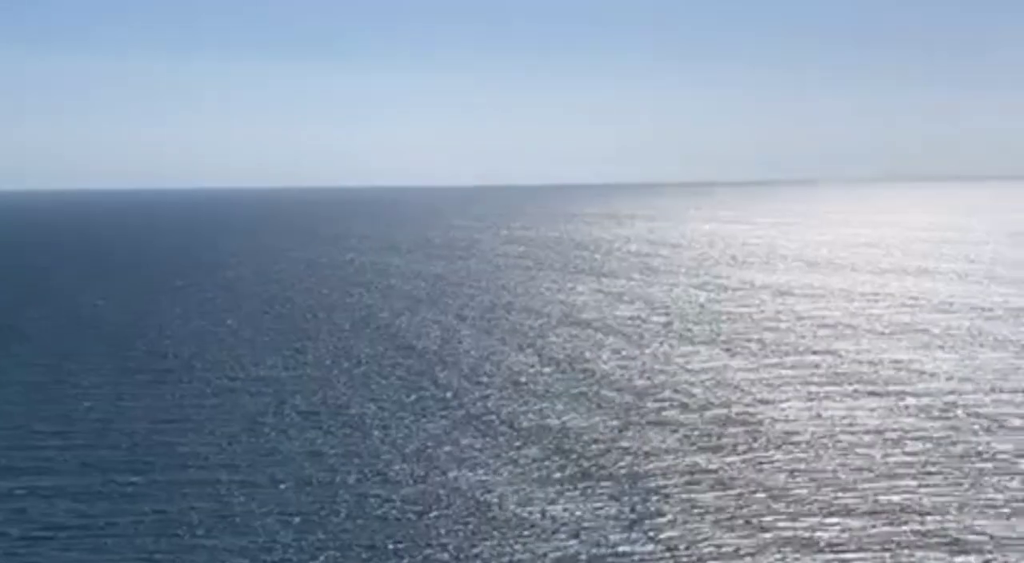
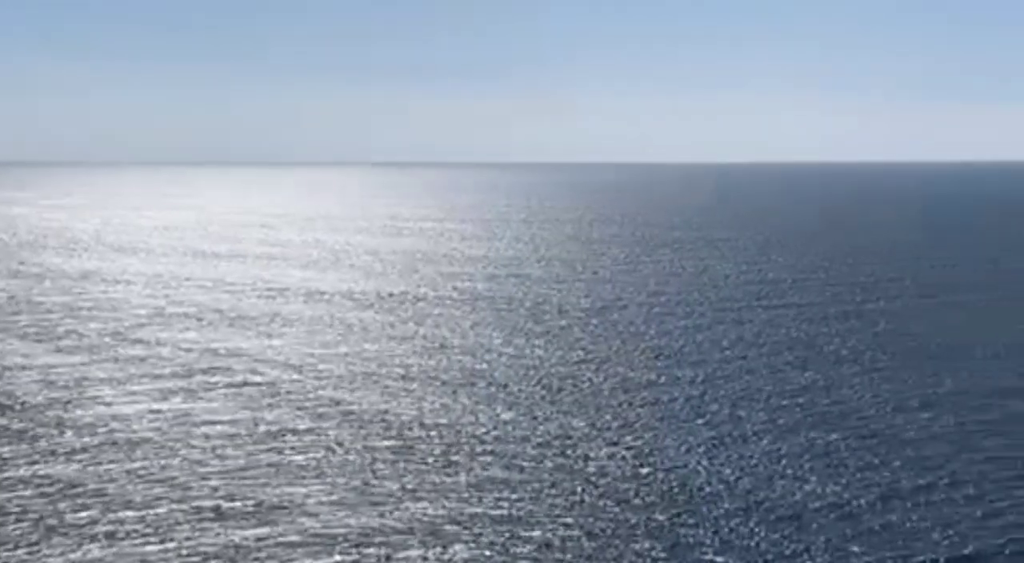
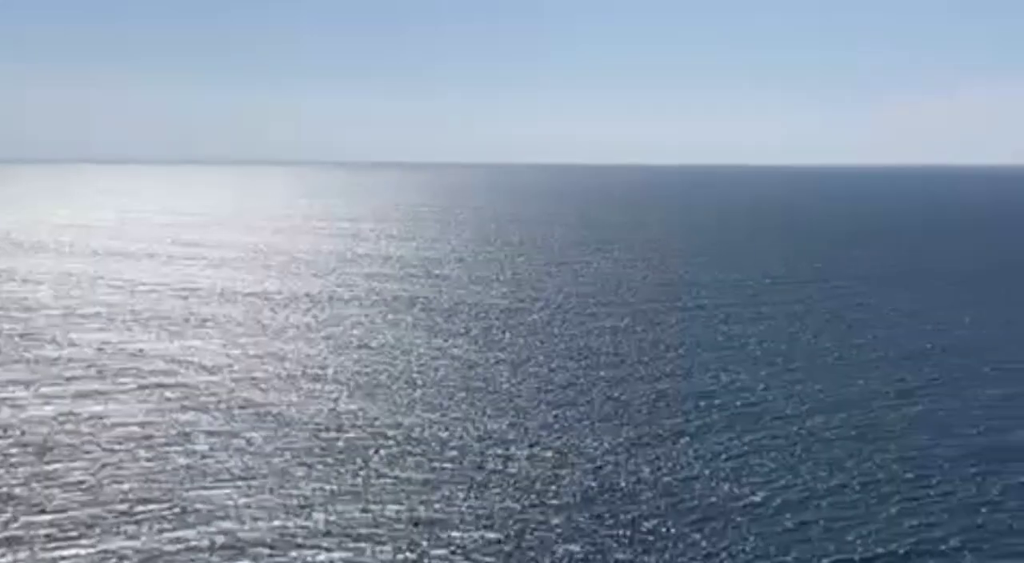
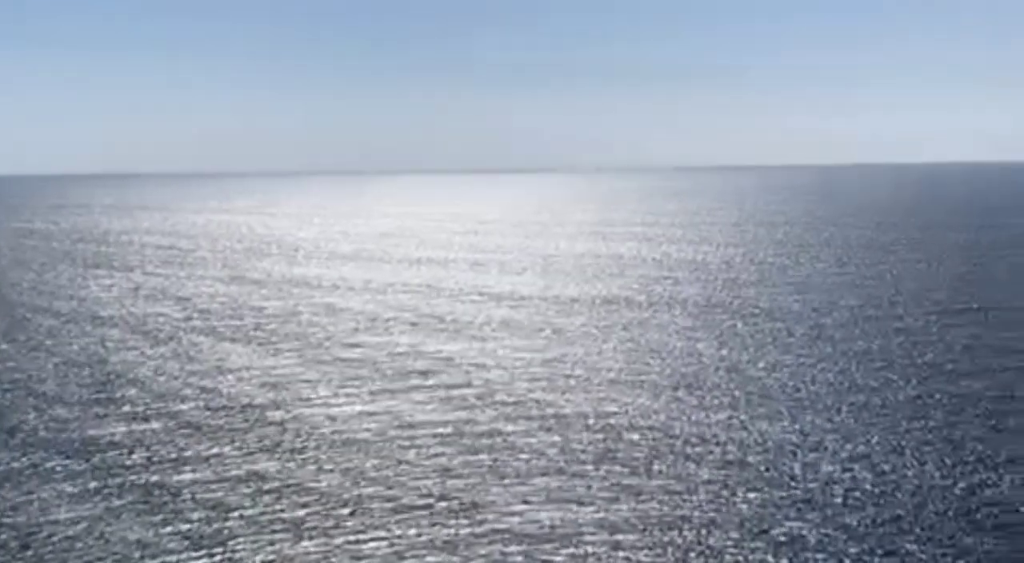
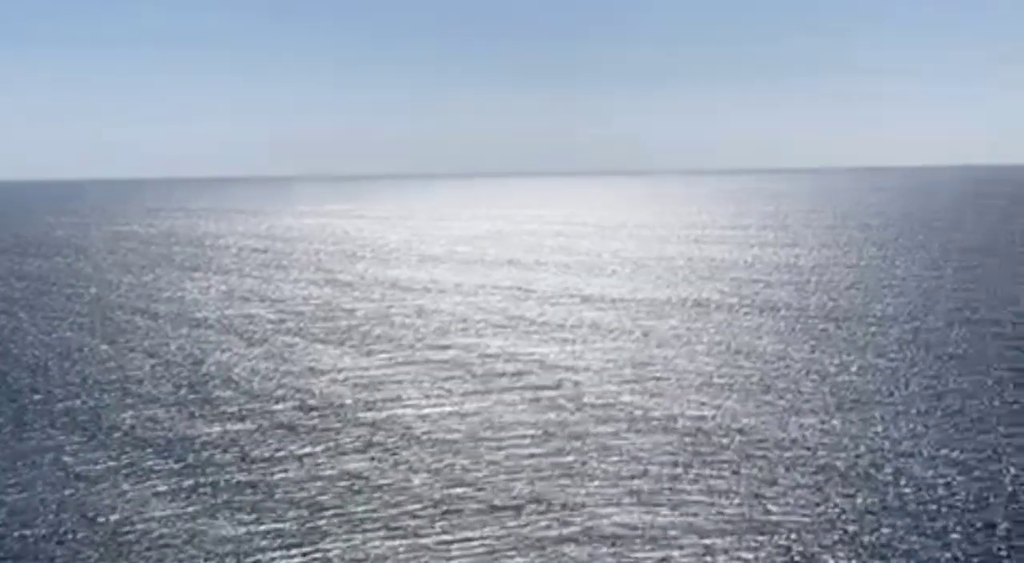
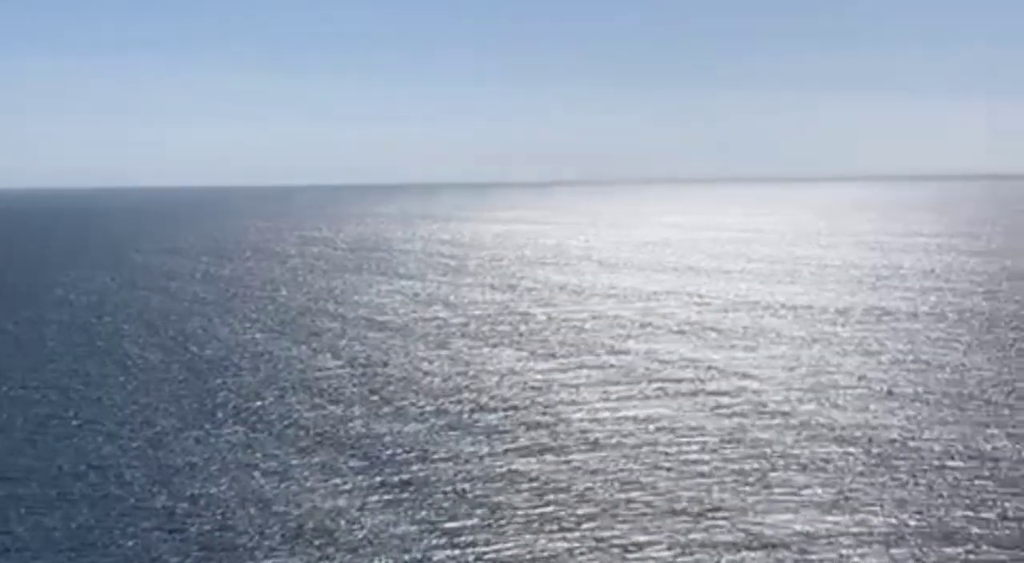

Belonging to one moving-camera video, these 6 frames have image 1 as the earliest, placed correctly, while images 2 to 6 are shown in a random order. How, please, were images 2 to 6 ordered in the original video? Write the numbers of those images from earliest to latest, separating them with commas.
6, 5, 4, 2, 3
